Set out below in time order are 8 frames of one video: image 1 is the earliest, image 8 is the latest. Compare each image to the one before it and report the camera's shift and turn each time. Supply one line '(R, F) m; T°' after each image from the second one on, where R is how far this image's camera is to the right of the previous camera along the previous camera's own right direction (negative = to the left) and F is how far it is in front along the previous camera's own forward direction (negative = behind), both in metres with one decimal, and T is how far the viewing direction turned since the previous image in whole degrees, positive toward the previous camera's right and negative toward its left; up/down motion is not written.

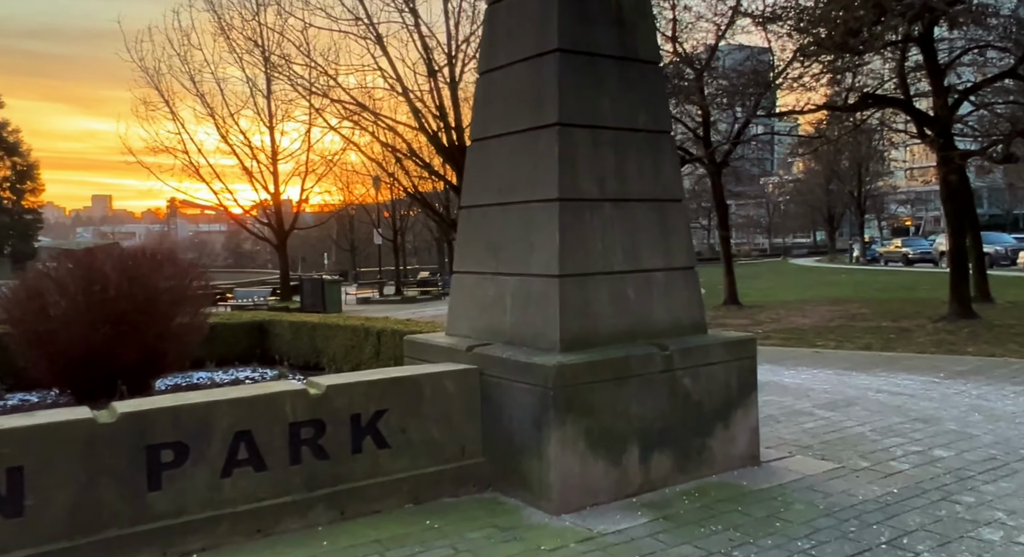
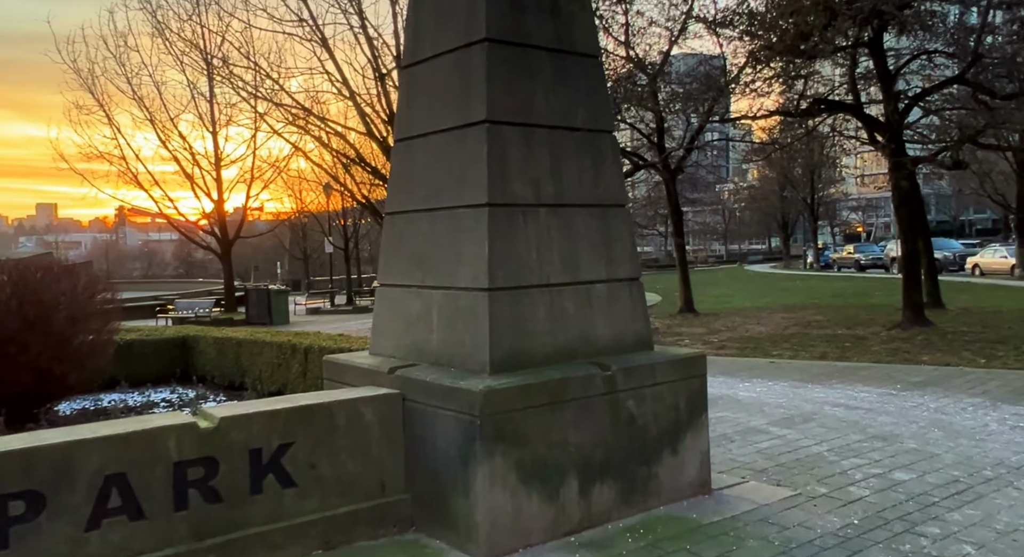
(+0.2, +0.4) m; +3°
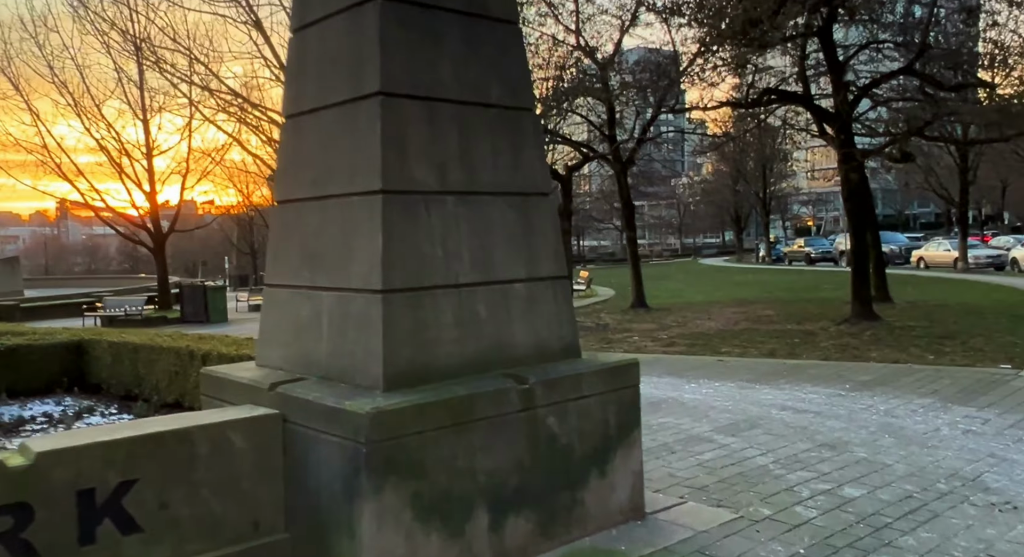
(+0.2, +0.5) m; +3°
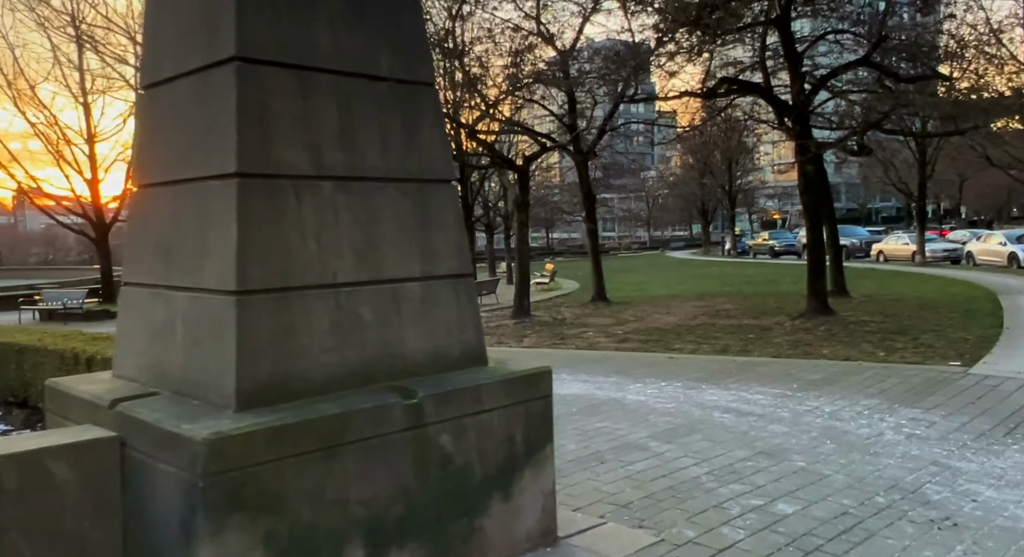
(+0.3, +0.4) m; +2°
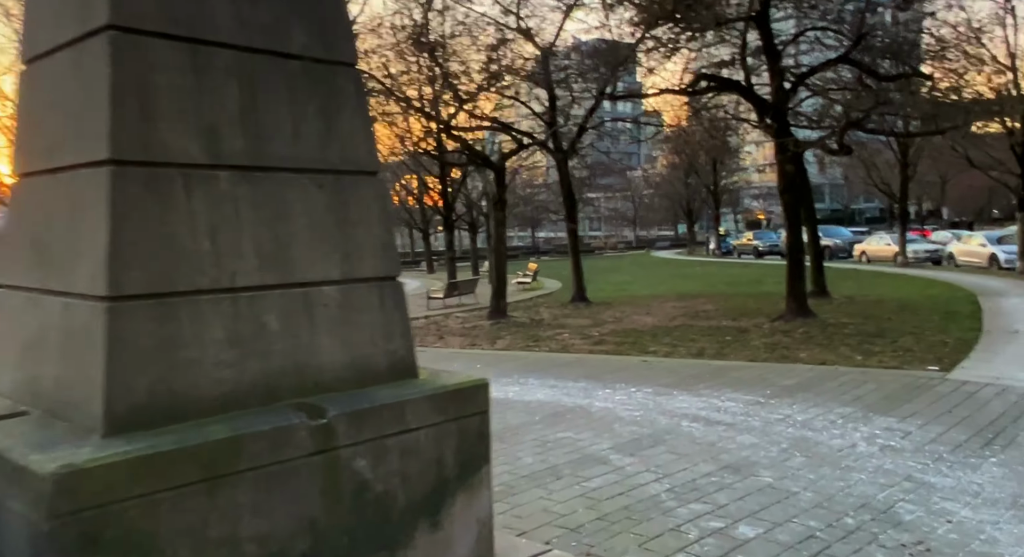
(+0.2, +0.3) m; +1°
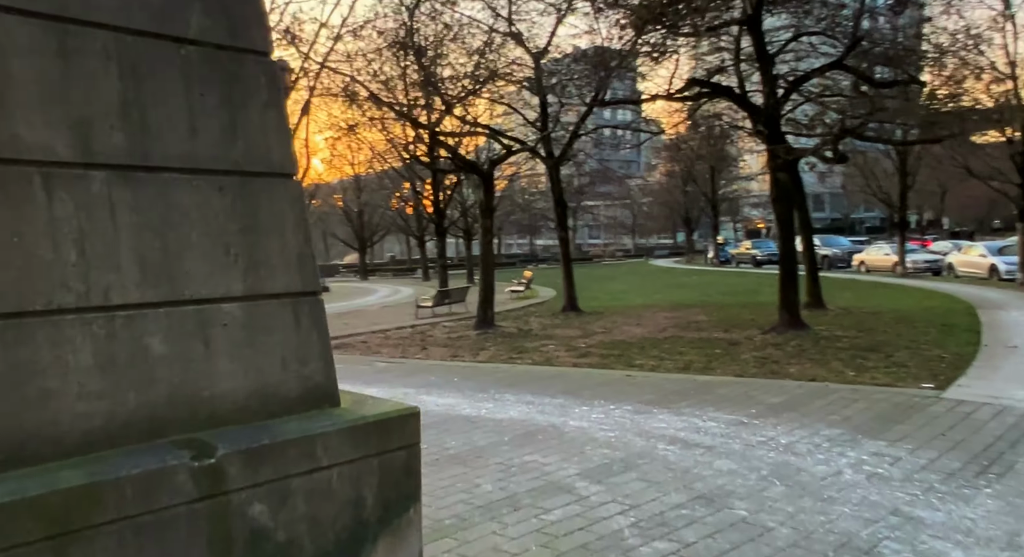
(+0.3, +0.4) m; 0°
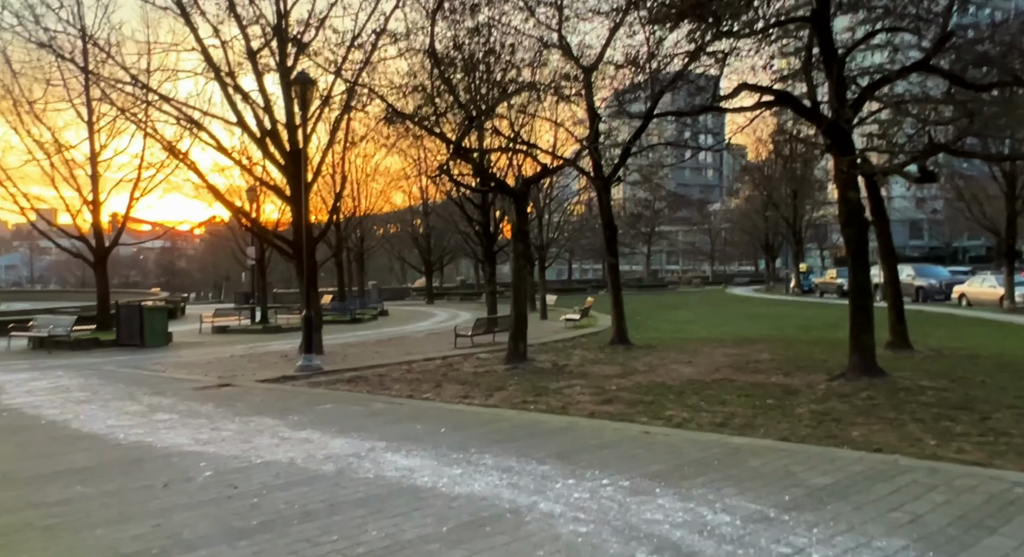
(+0.9, +1.6) m; -6°
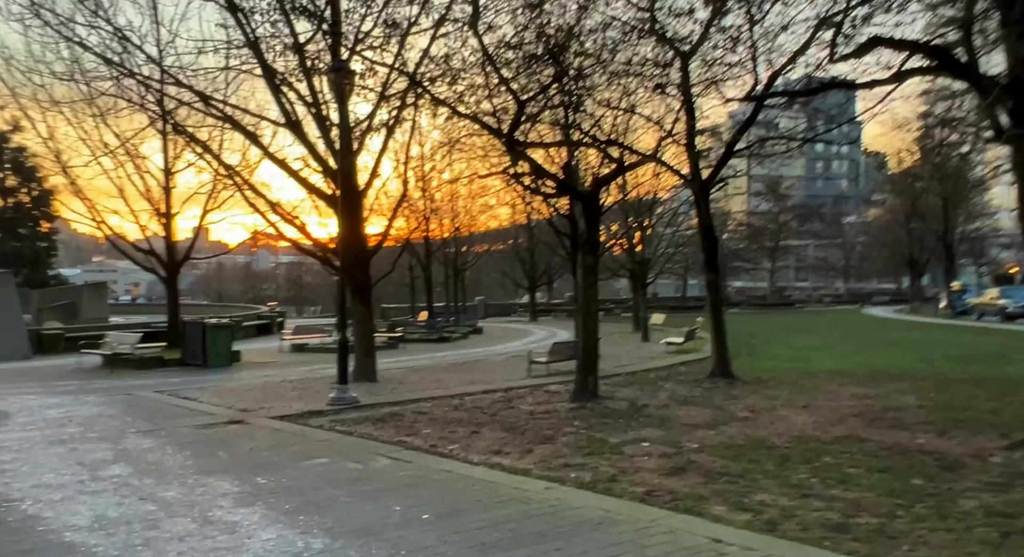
(+0.8, +2.6) m; -9°
